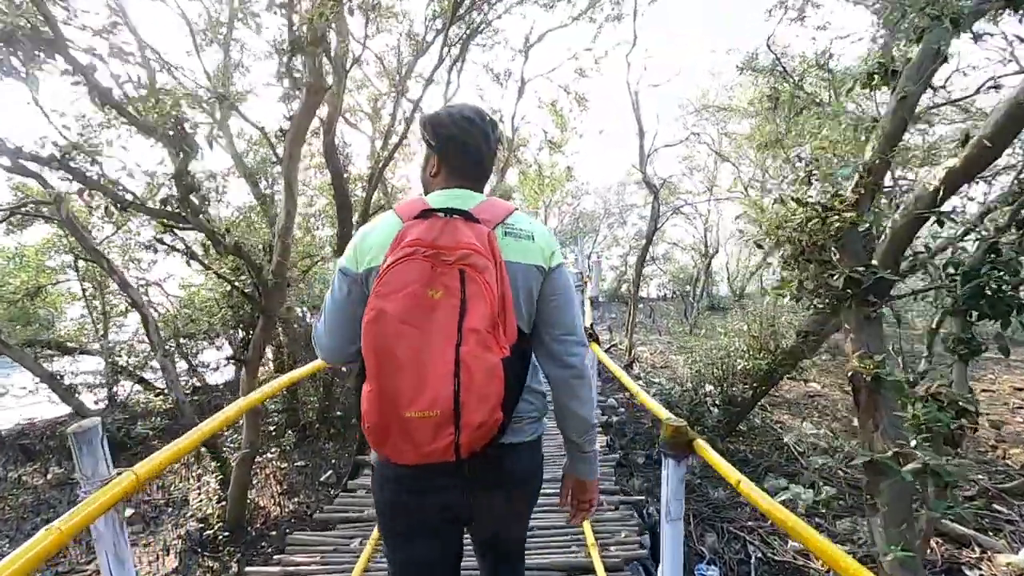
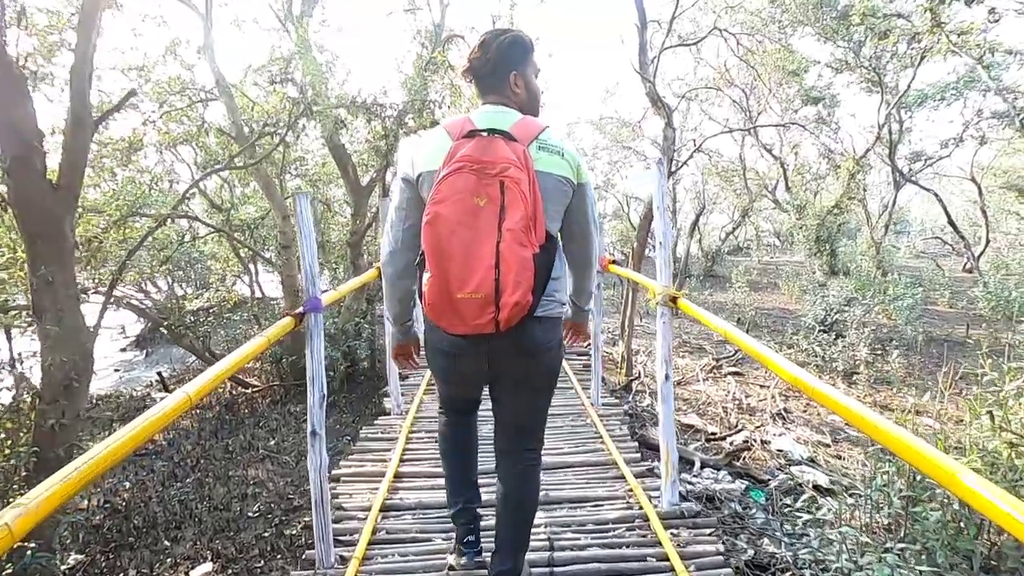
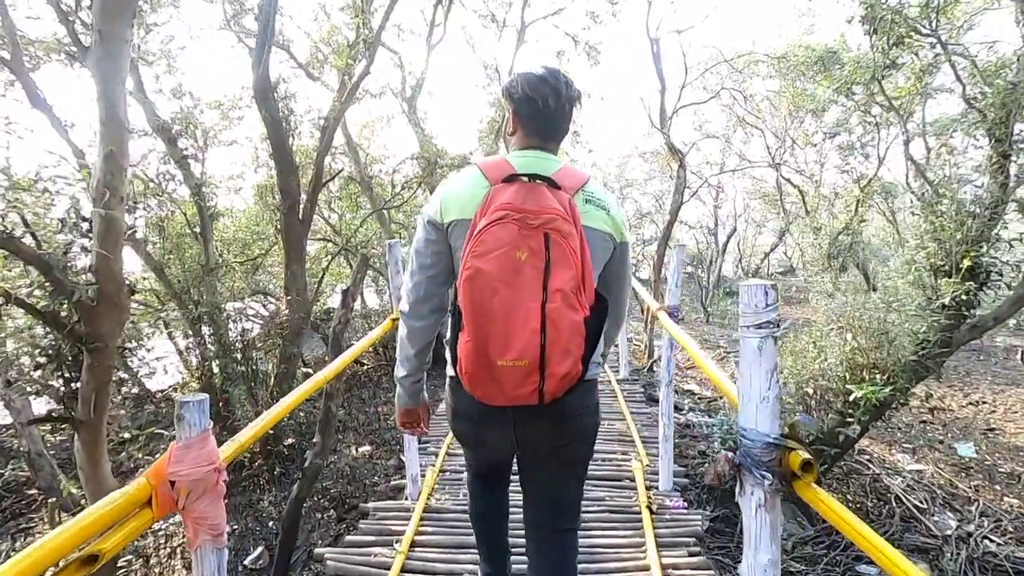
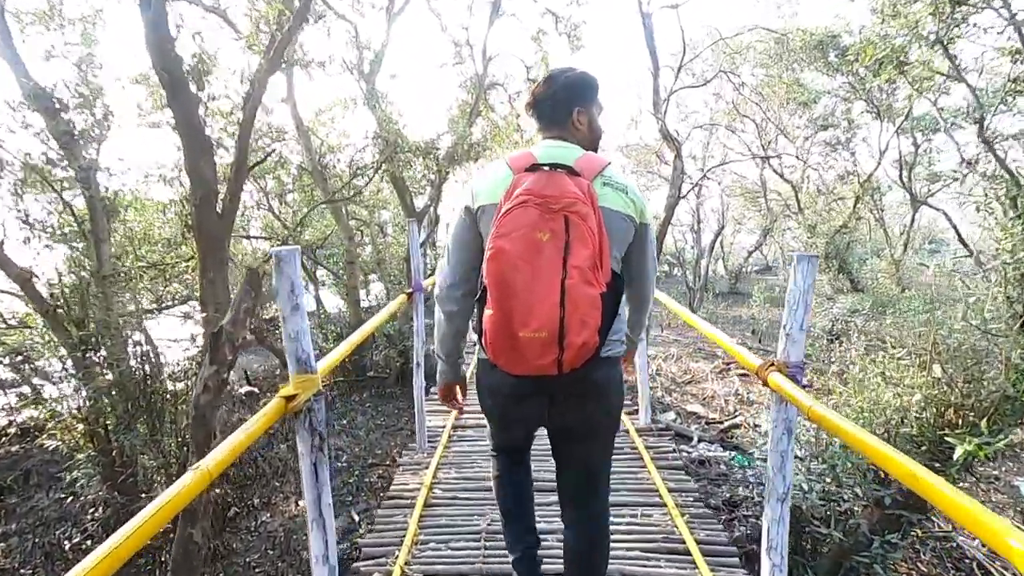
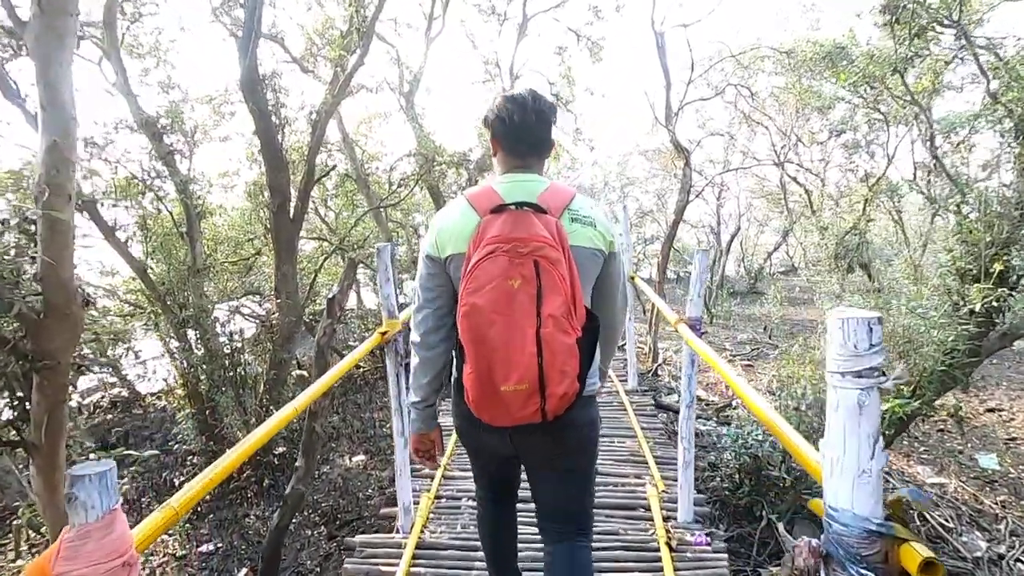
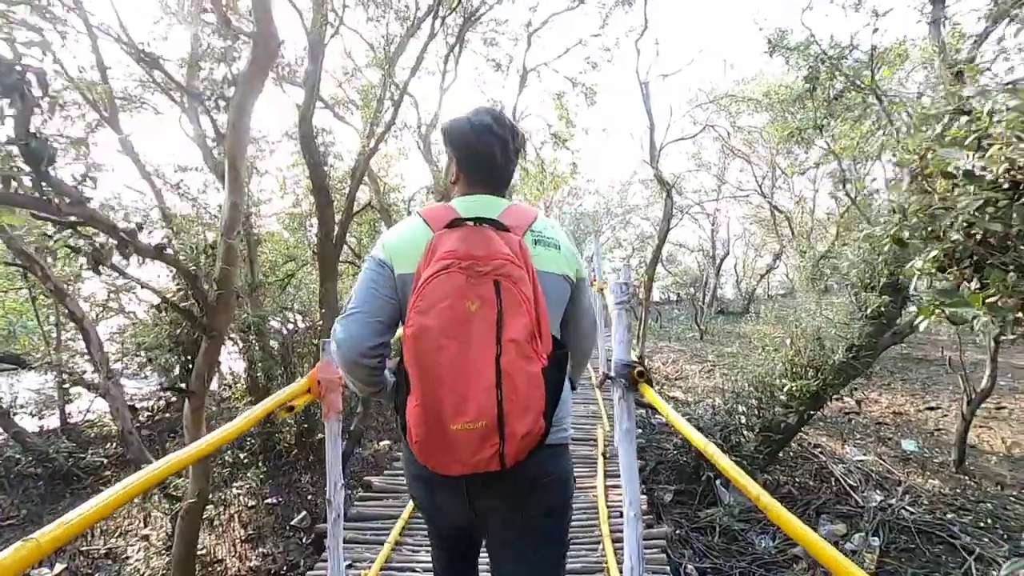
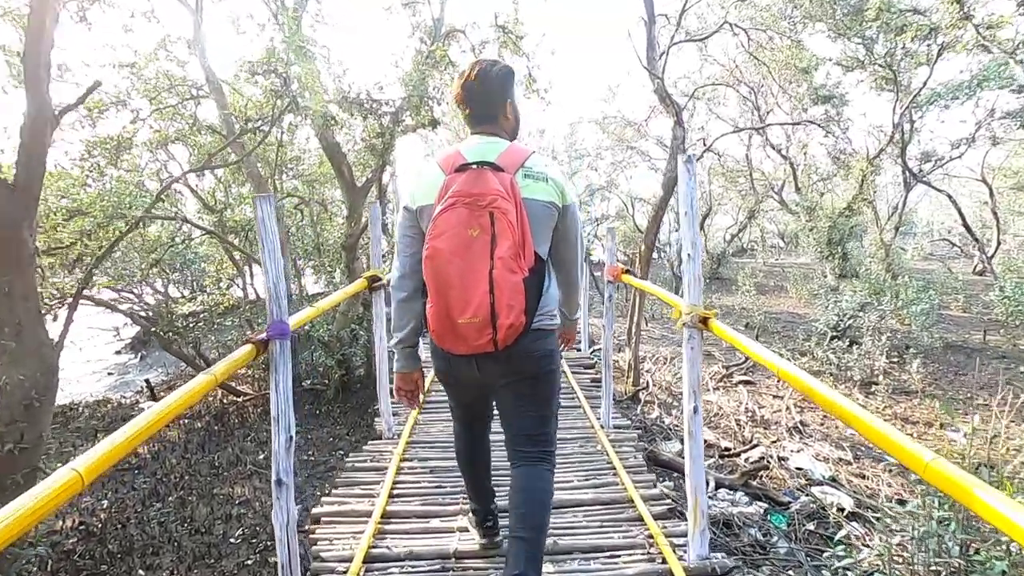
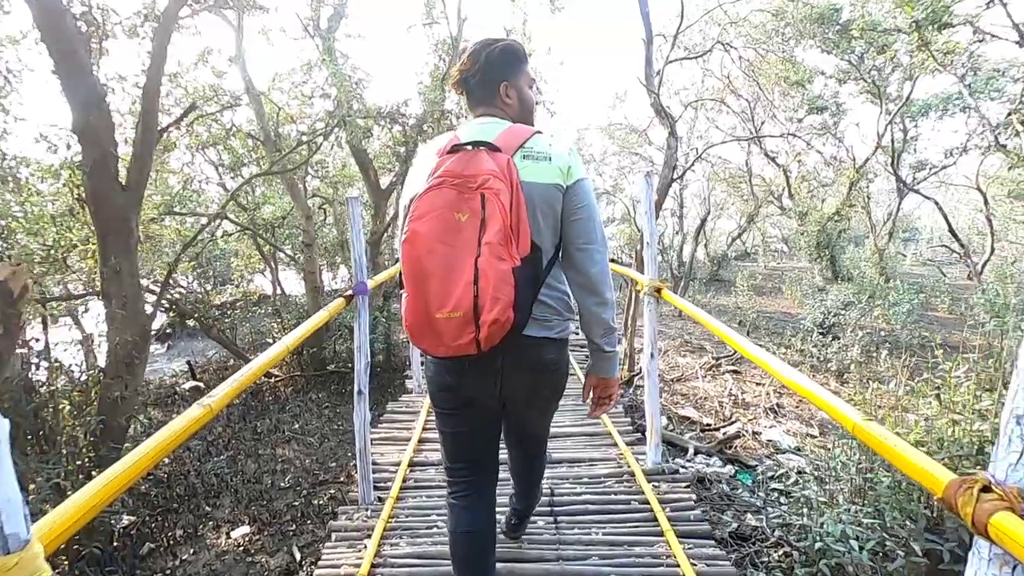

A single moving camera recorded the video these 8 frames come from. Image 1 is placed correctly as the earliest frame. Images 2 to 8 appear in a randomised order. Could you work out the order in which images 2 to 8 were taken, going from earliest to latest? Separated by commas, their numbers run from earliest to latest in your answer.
6, 3, 5, 4, 8, 2, 7
